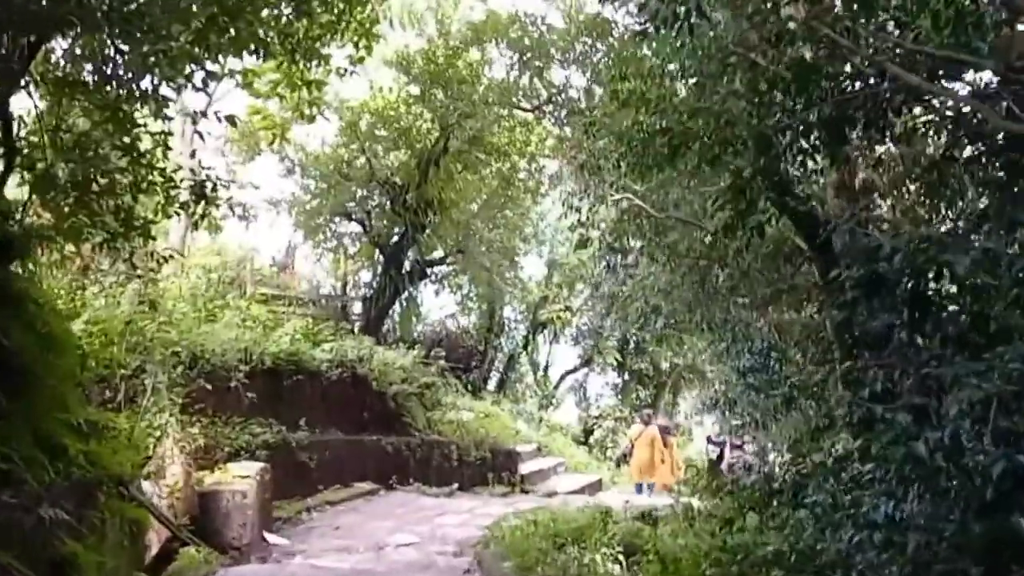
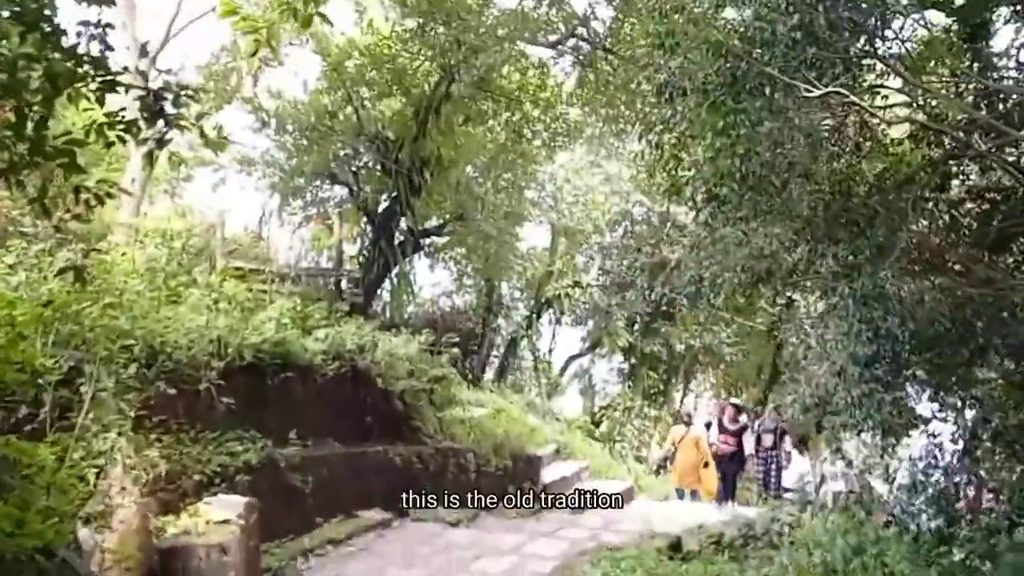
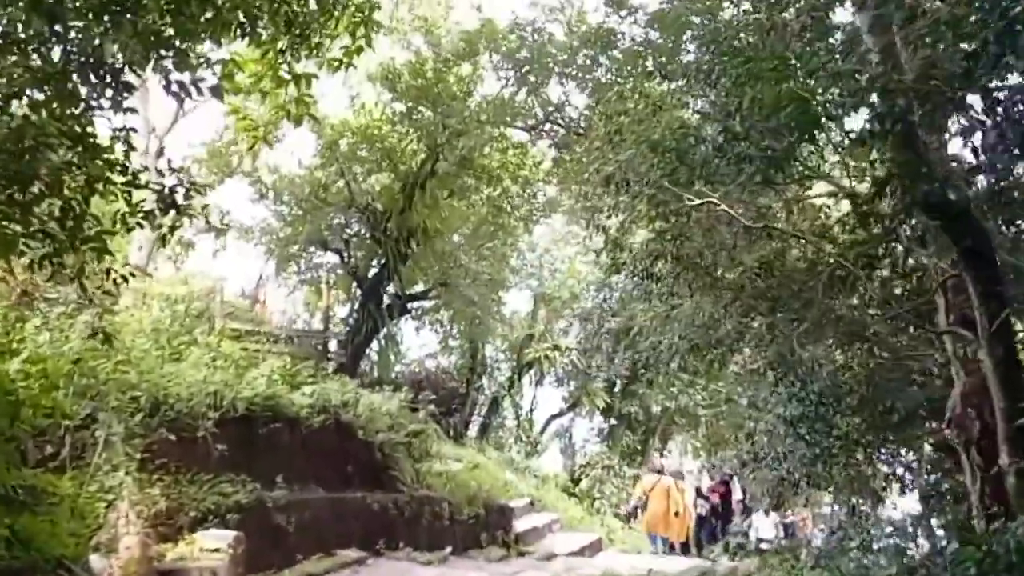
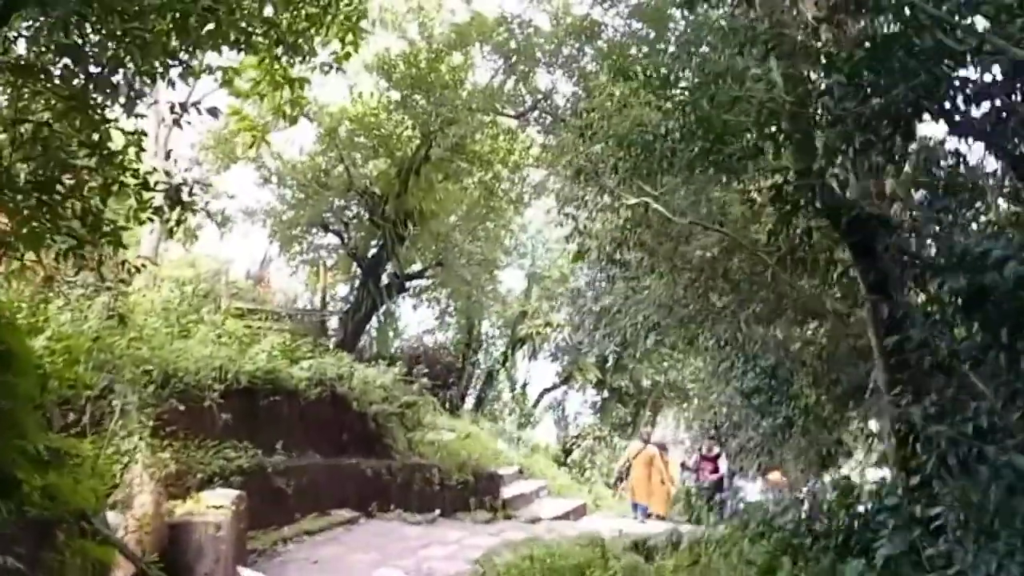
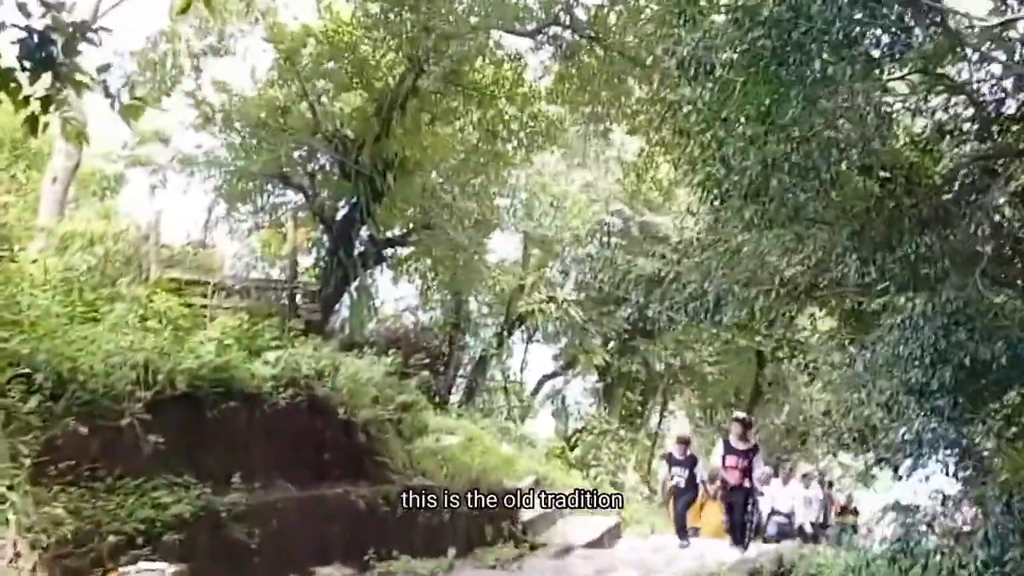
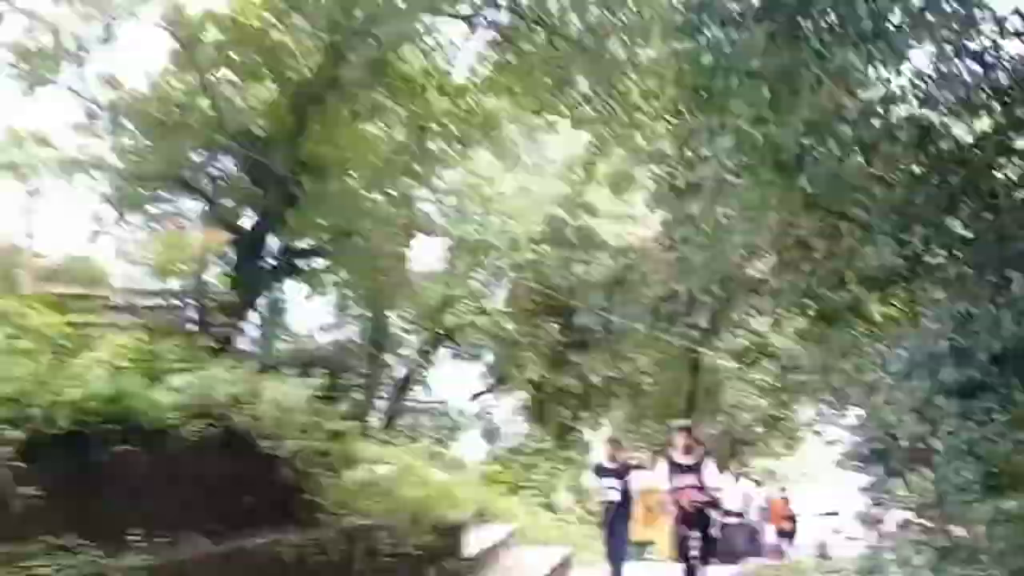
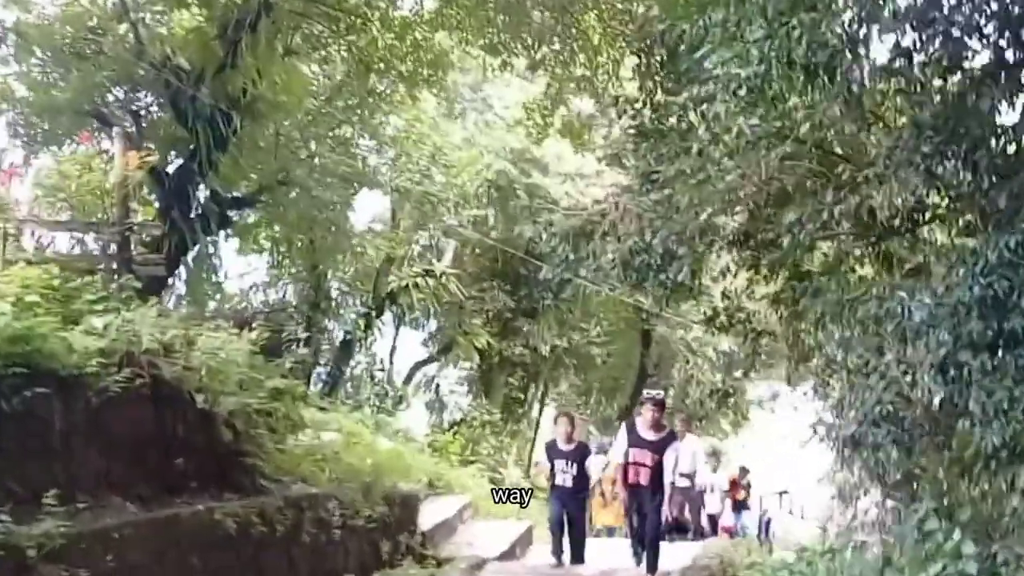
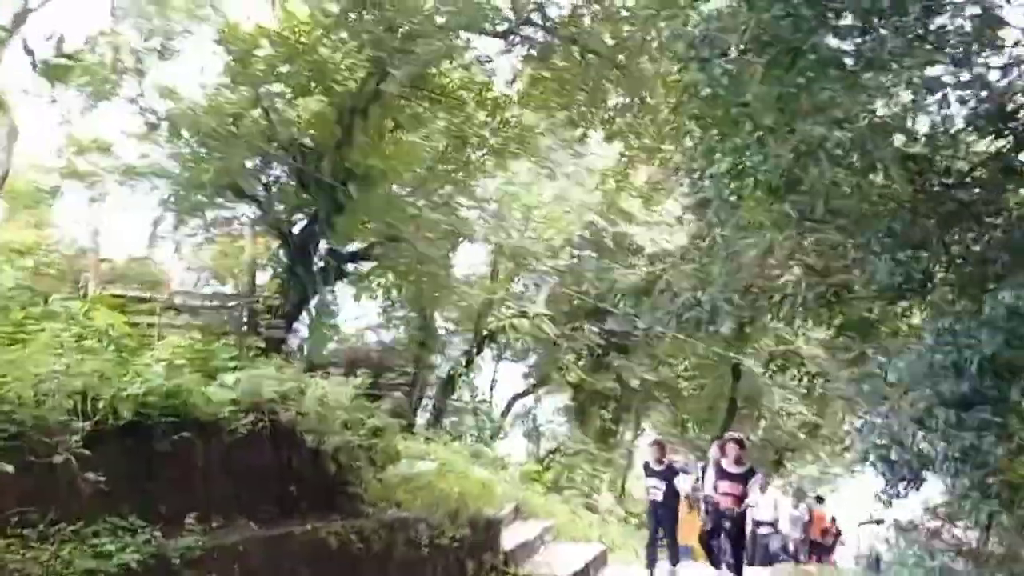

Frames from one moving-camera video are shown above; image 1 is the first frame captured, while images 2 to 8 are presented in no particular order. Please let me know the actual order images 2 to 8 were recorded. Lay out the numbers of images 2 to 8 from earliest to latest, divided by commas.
4, 3, 2, 5, 8, 6, 7
